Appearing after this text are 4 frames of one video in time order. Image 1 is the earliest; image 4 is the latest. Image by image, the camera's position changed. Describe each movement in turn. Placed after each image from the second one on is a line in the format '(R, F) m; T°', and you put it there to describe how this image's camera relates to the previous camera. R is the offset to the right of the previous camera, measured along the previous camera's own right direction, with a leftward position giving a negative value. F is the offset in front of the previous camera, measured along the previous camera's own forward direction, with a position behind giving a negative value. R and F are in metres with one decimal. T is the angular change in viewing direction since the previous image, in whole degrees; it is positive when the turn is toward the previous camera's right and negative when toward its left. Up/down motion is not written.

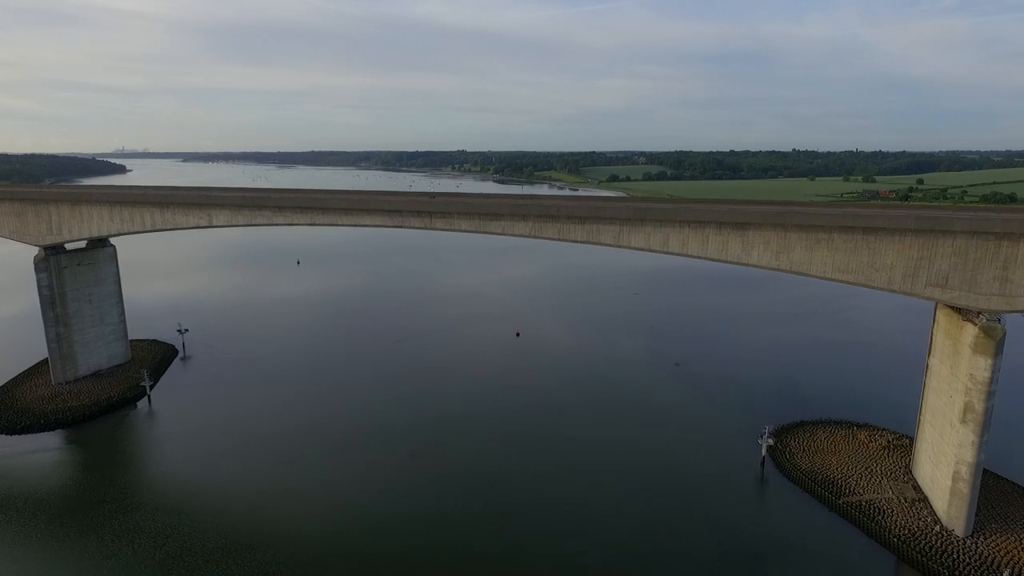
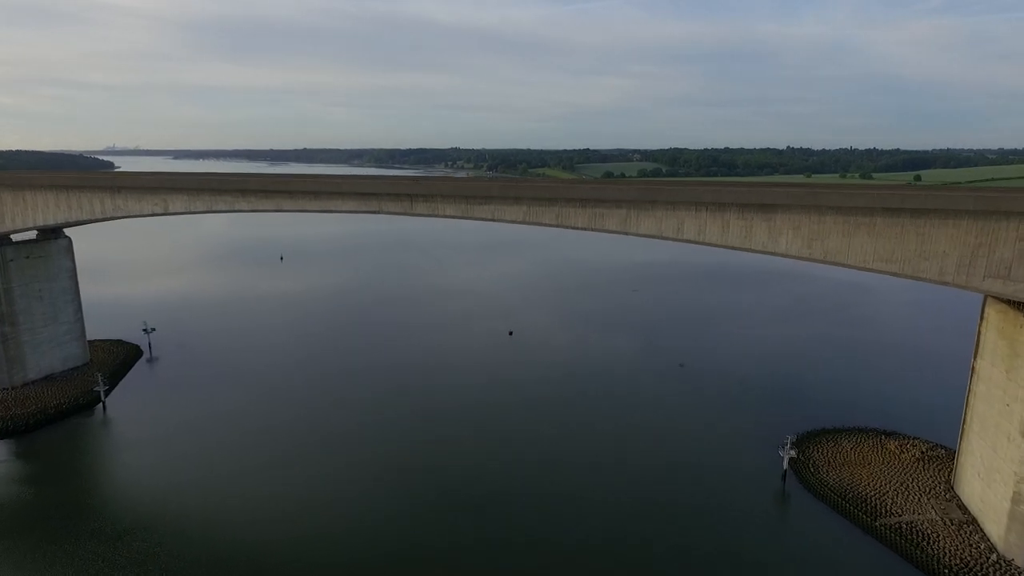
(+0.1, +1.5) m; +1°
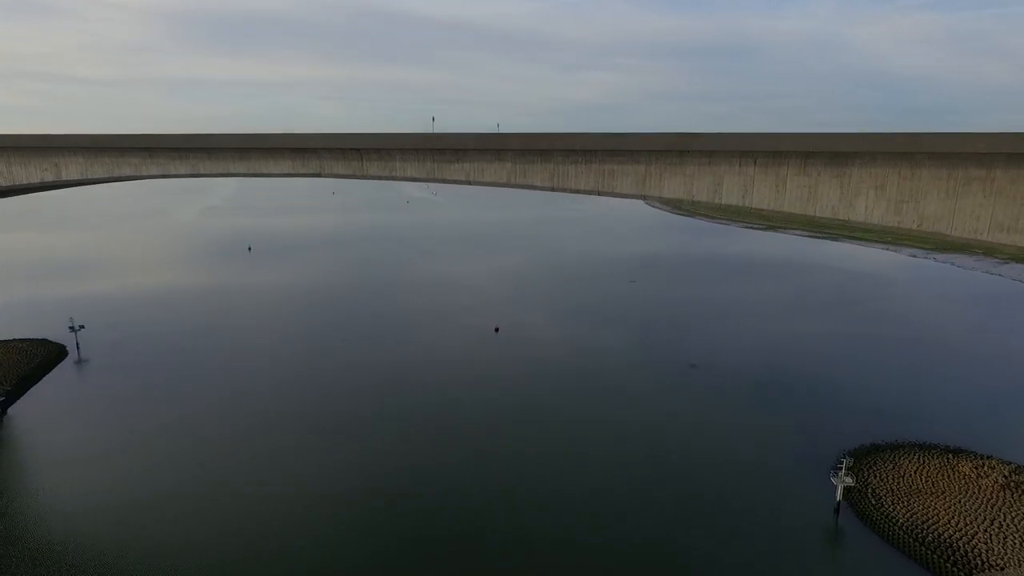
(+0.2, +2.7) m; +1°
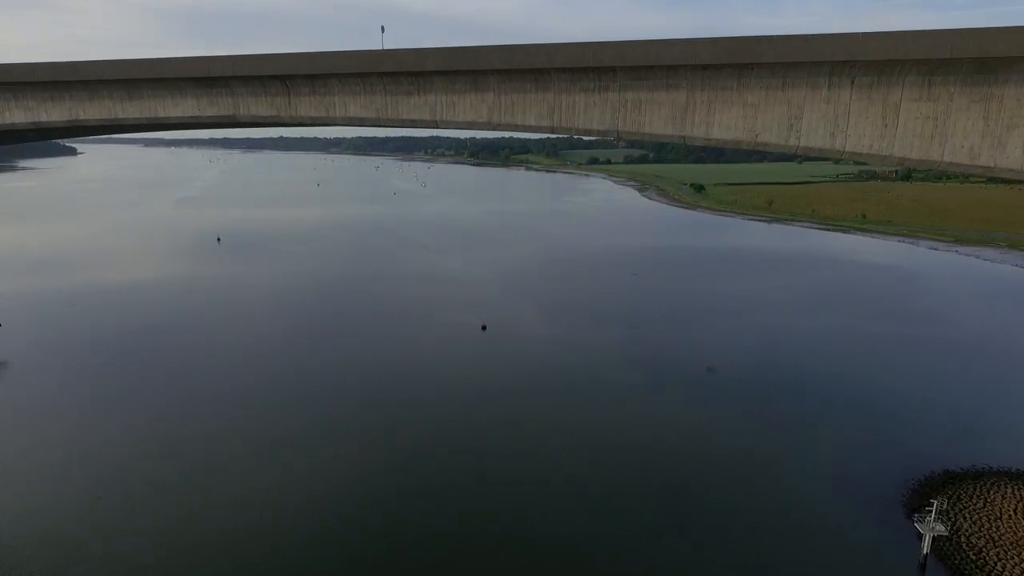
(+0.2, +2.4) m; +1°
